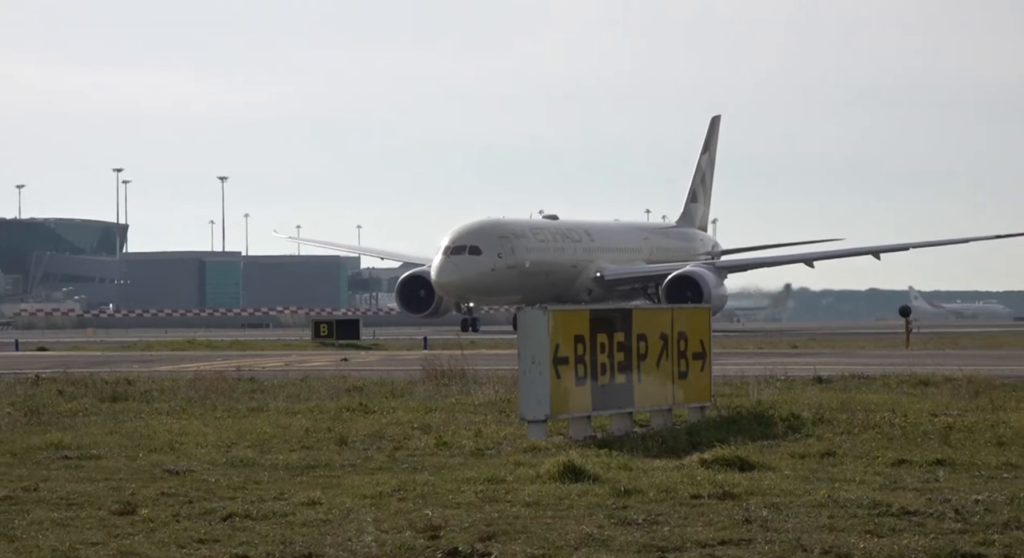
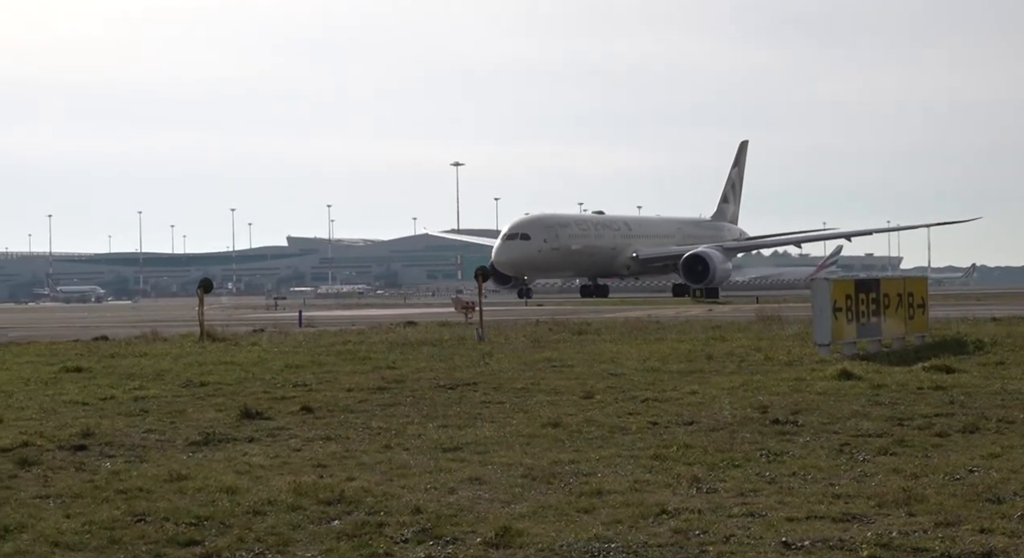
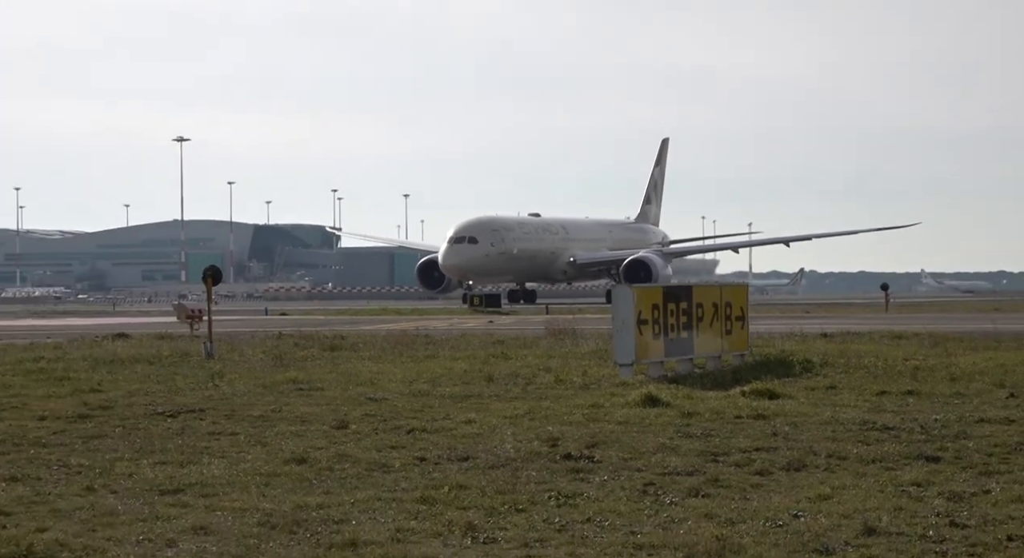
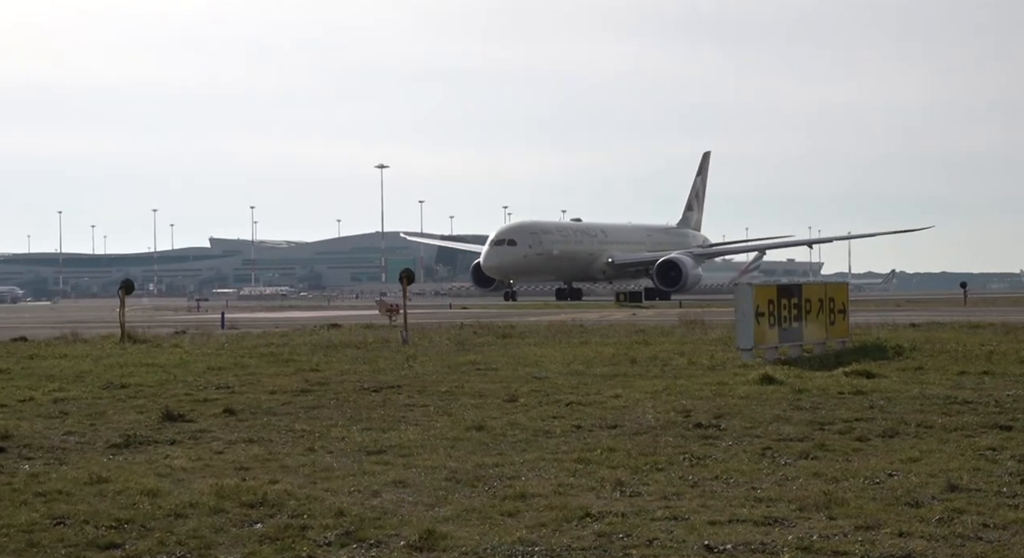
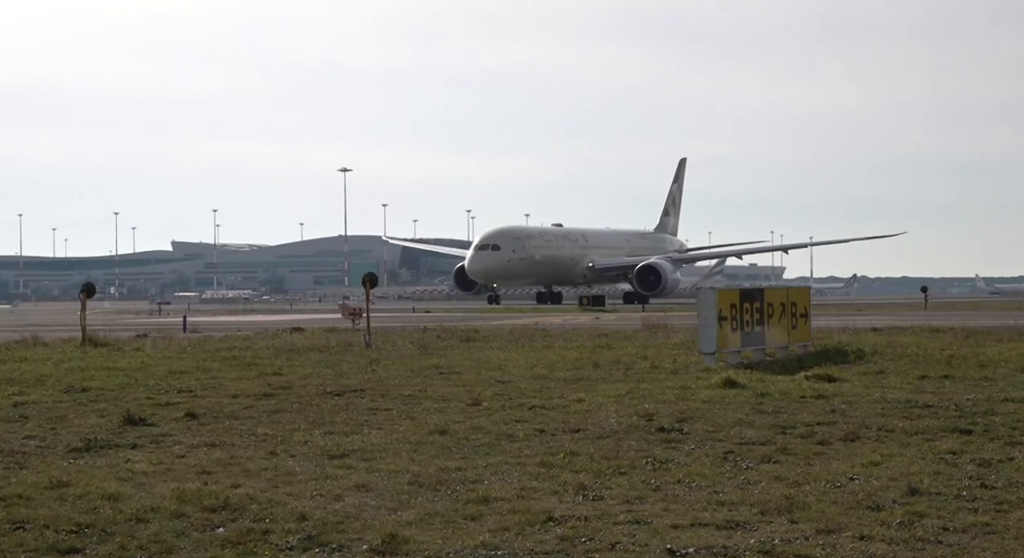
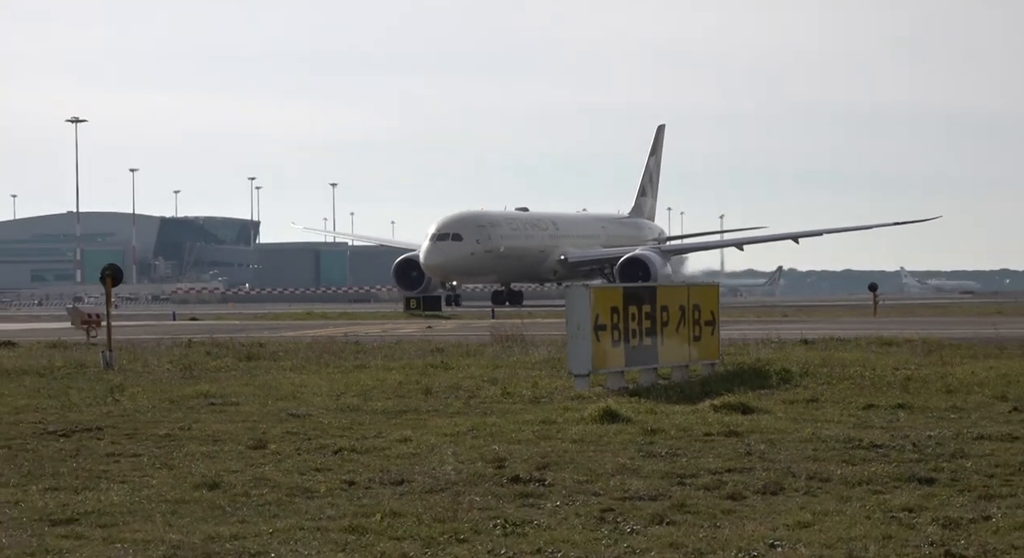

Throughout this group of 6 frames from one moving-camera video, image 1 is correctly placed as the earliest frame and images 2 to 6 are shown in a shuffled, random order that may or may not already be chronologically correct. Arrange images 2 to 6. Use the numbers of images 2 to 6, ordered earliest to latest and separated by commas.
6, 3, 5, 4, 2
